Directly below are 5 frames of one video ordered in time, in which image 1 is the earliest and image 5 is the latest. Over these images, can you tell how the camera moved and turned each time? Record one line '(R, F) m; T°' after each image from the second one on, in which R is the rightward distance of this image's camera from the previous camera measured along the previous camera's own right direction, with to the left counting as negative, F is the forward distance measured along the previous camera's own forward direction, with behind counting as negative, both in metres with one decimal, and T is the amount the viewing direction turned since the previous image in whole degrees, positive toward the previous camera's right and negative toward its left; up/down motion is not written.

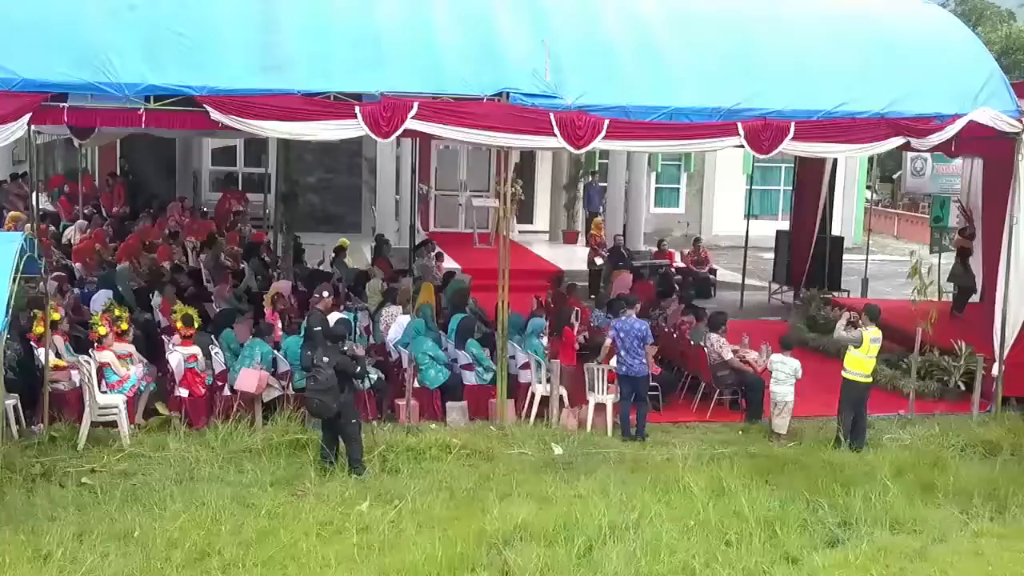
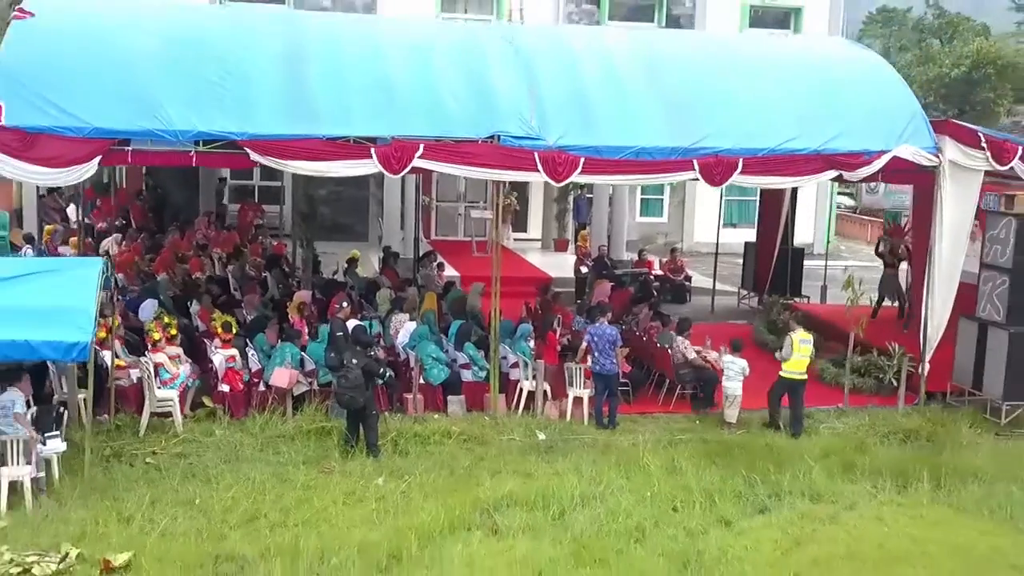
(+0.1, -1.4) m; 0°
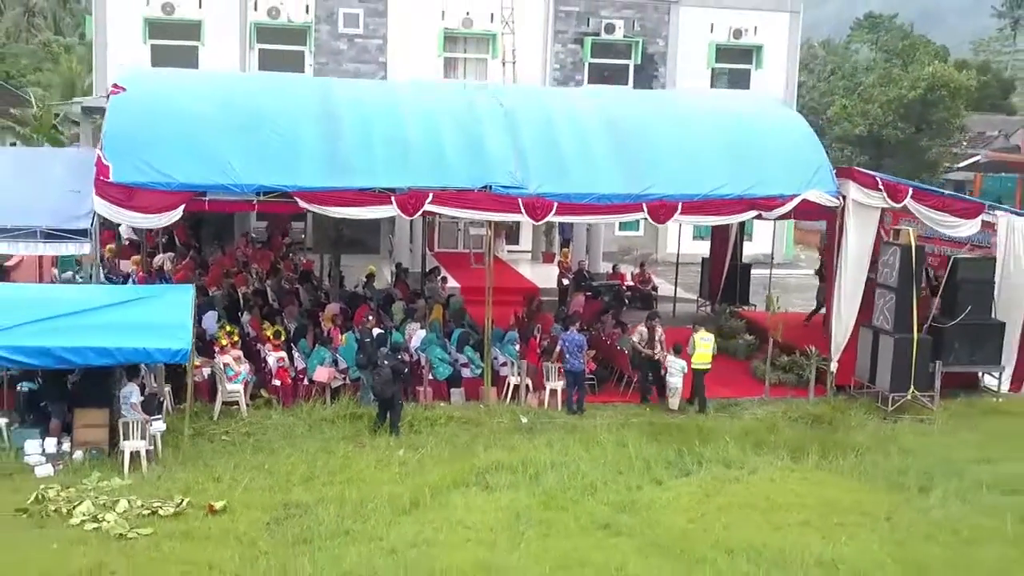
(+0.1, -2.6) m; 0°
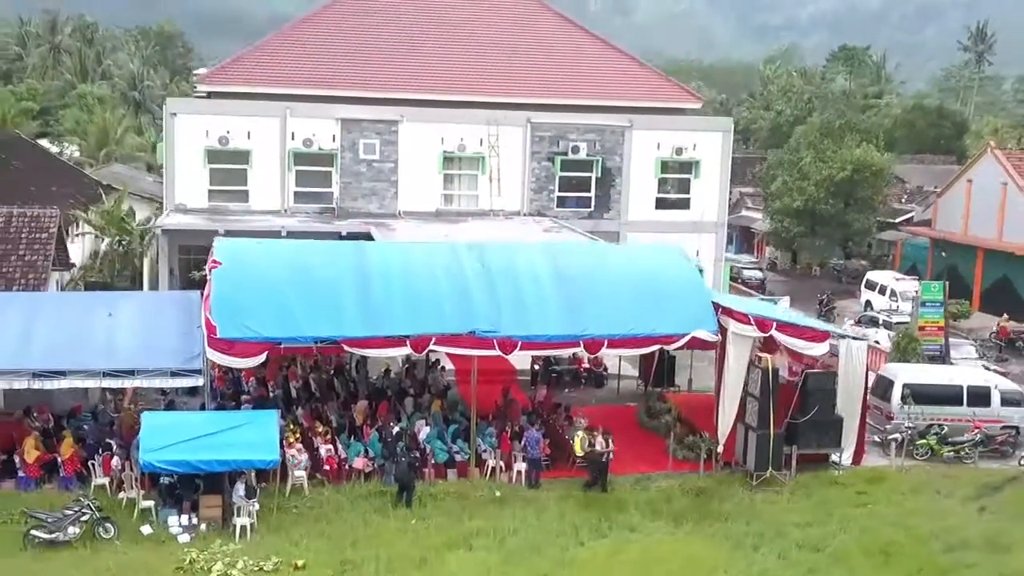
(+0.3, -5.2) m; 0°
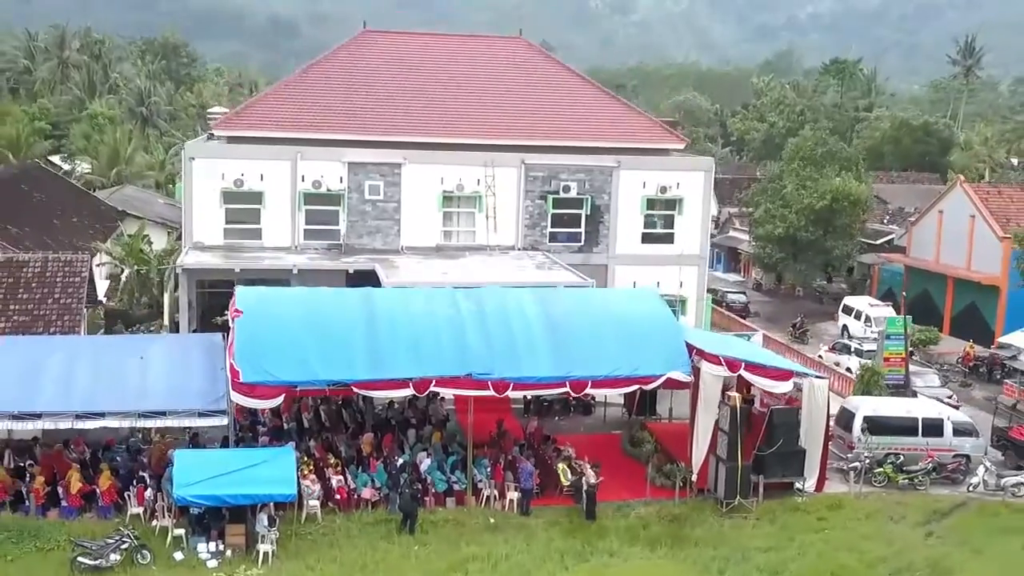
(+0.1, -1.9) m; 0°
